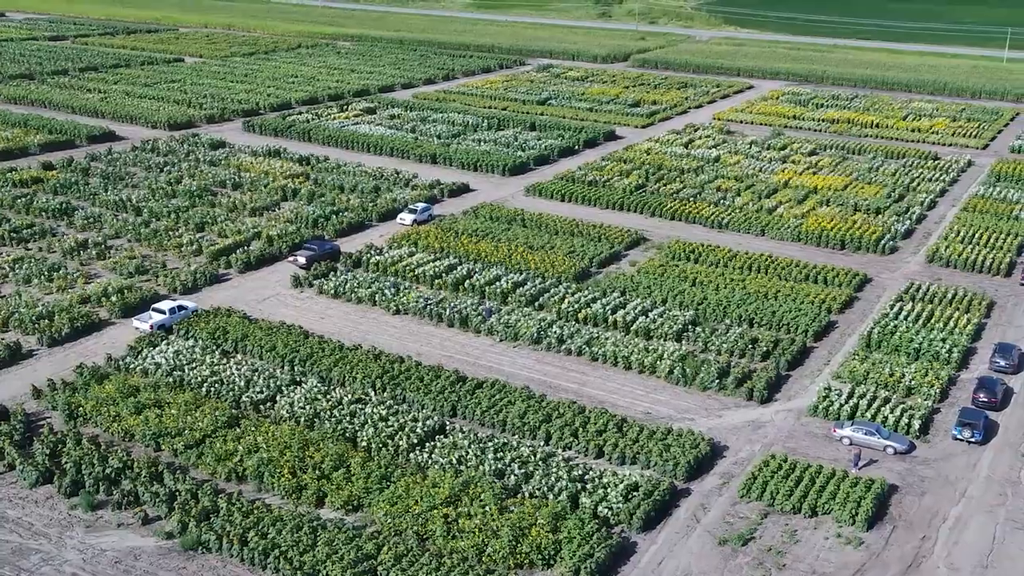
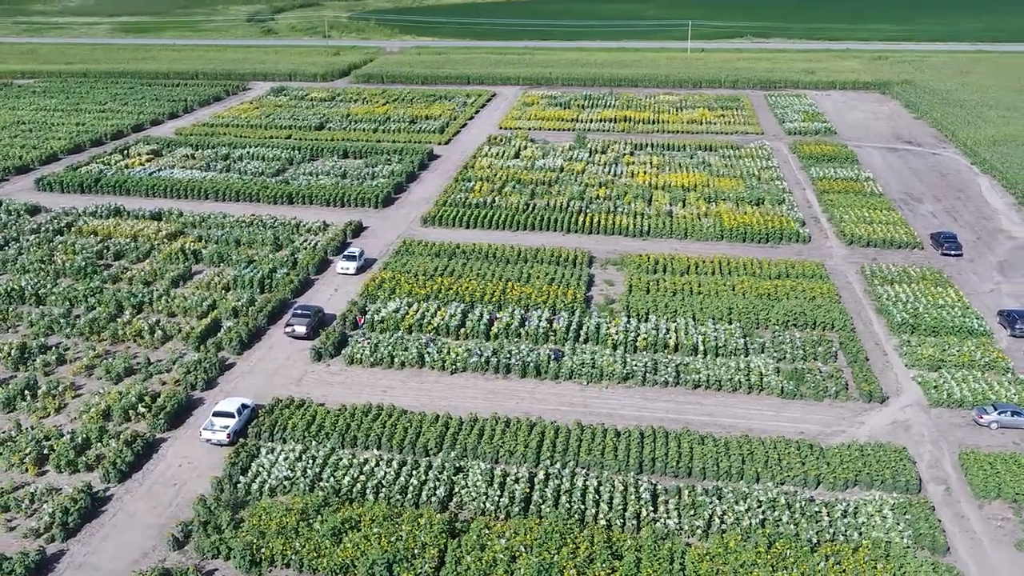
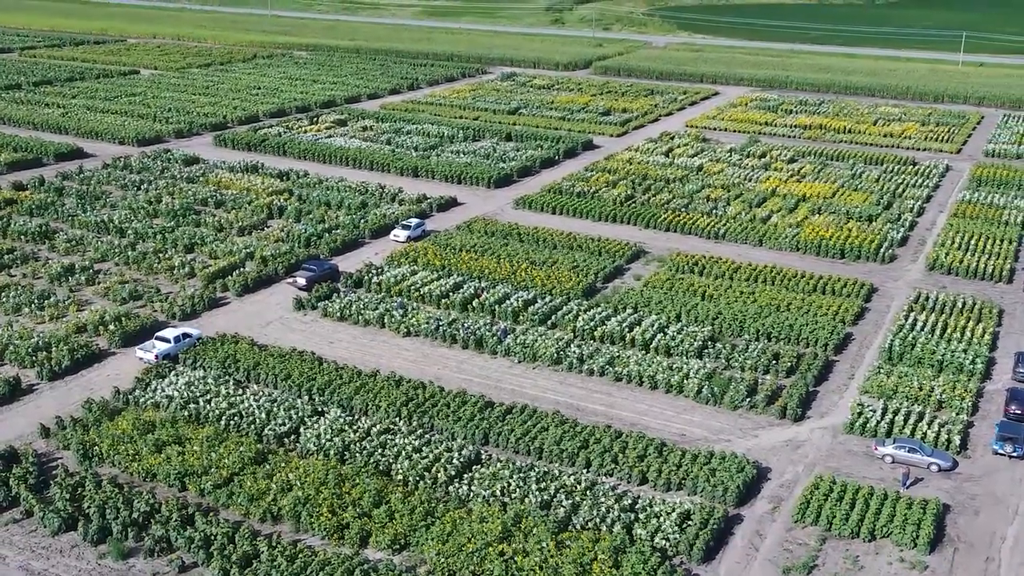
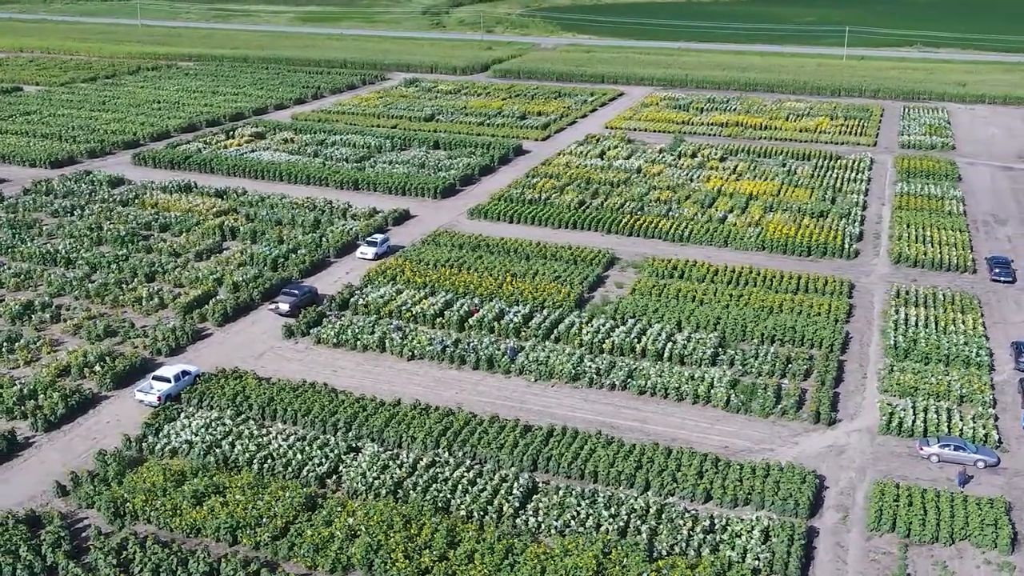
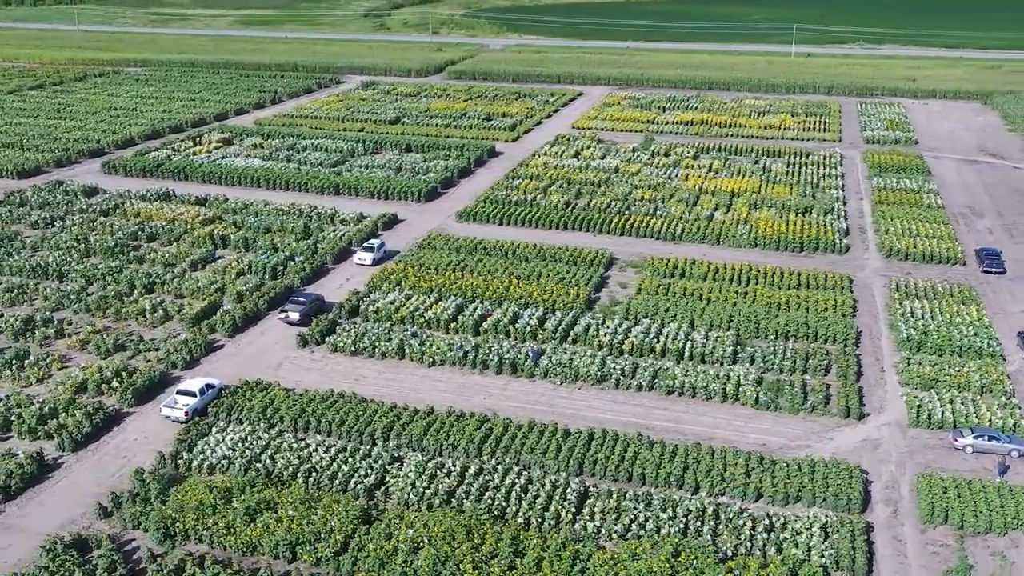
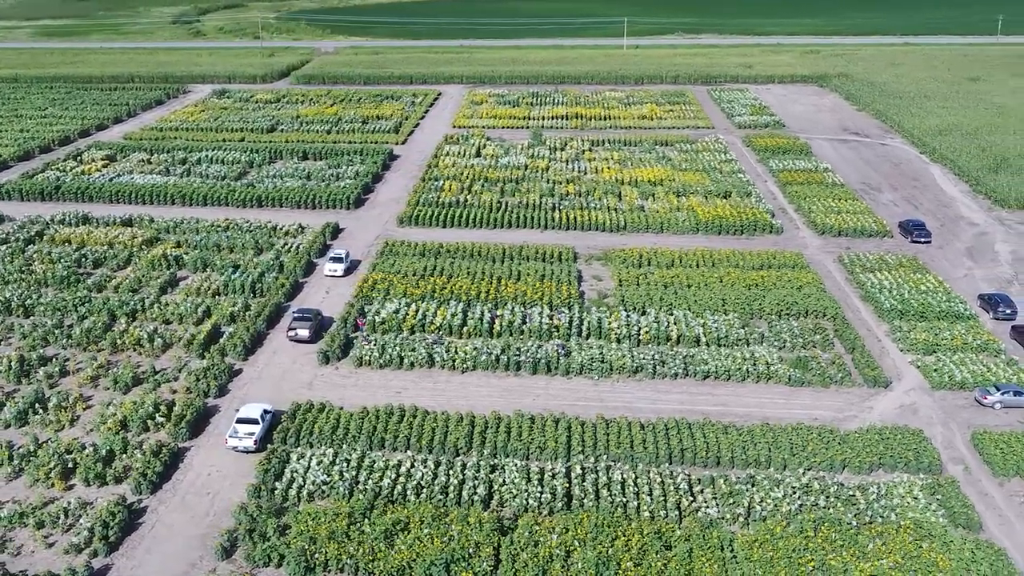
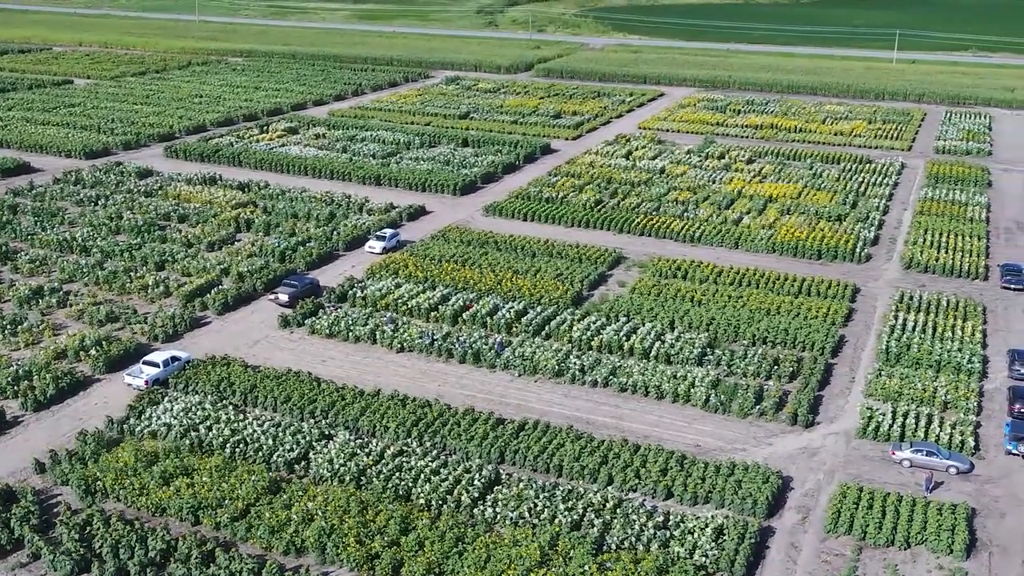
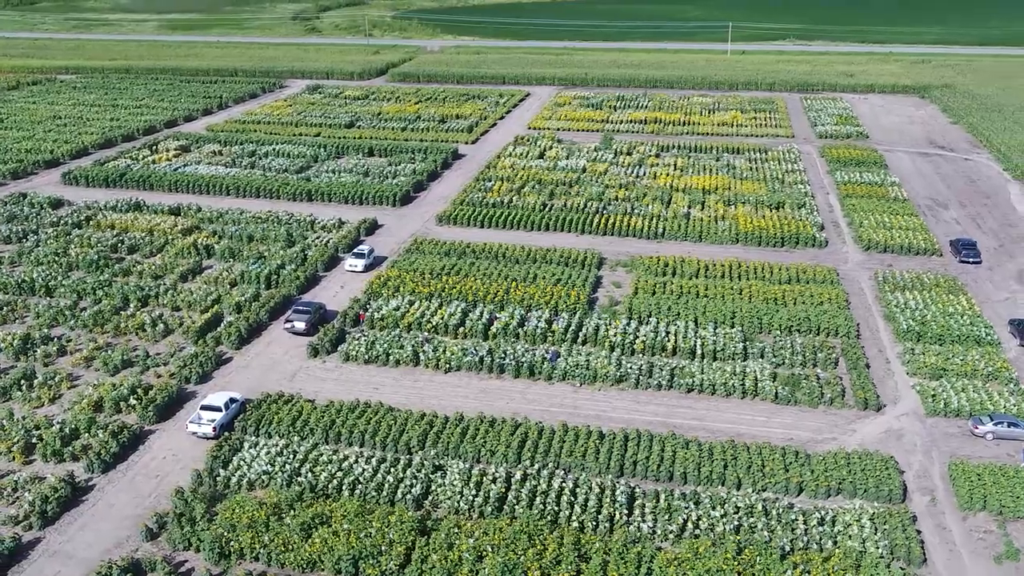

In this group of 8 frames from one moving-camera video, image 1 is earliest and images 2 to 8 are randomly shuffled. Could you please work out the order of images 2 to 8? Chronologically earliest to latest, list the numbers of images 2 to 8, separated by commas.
3, 7, 4, 5, 8, 2, 6
